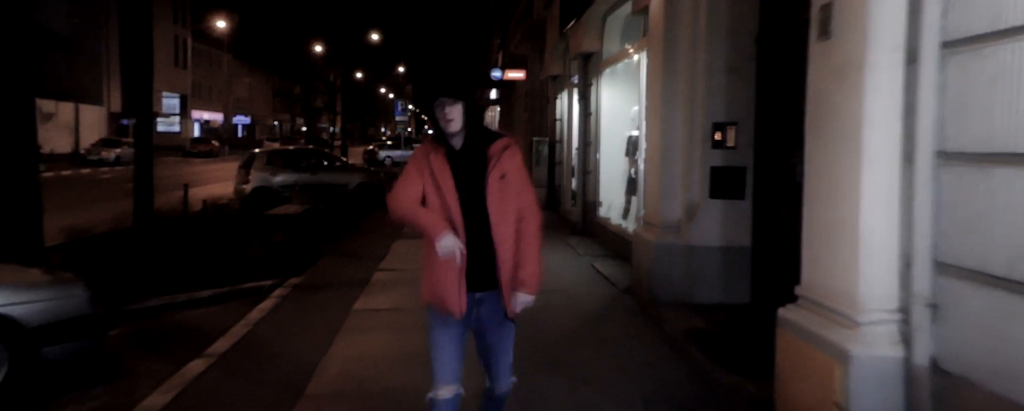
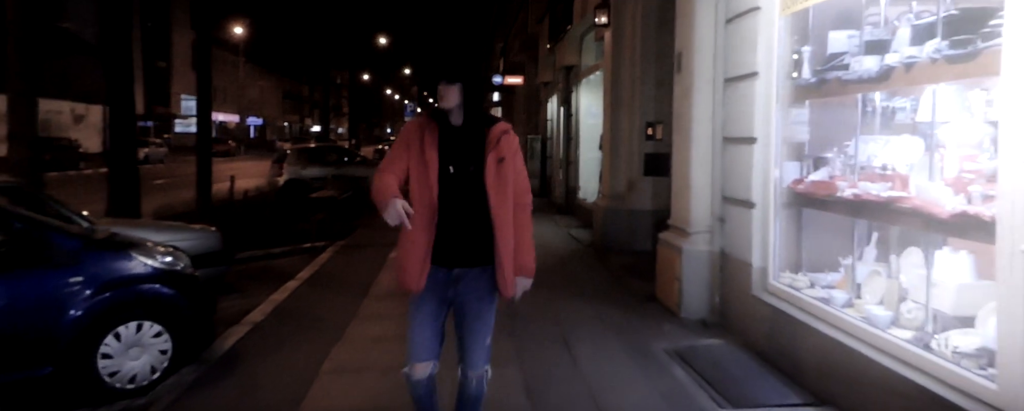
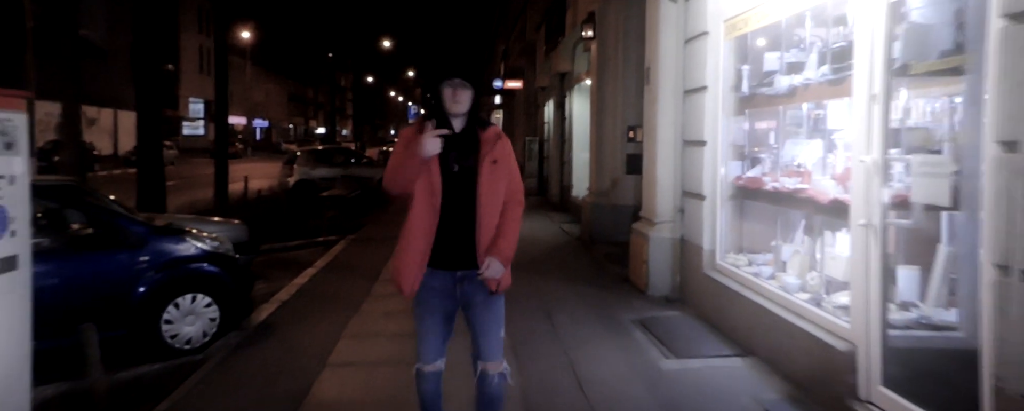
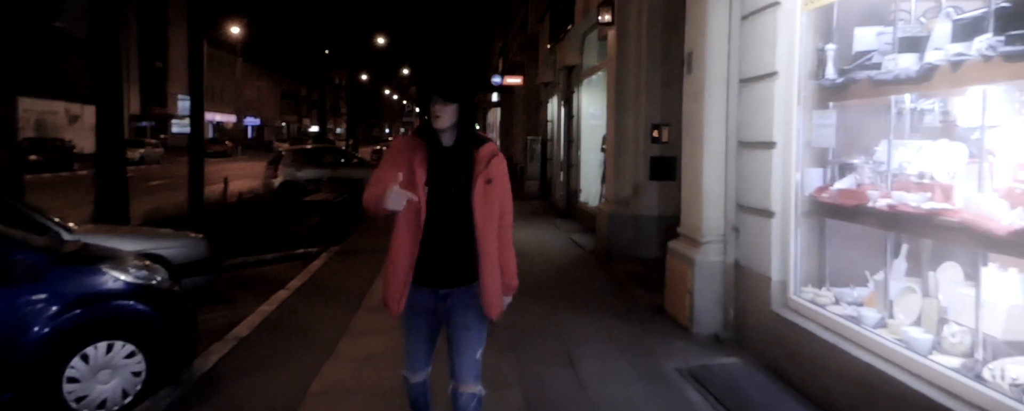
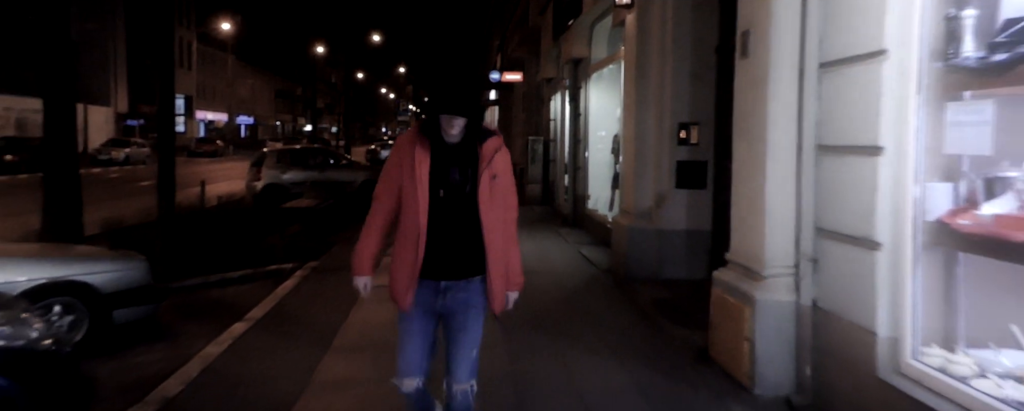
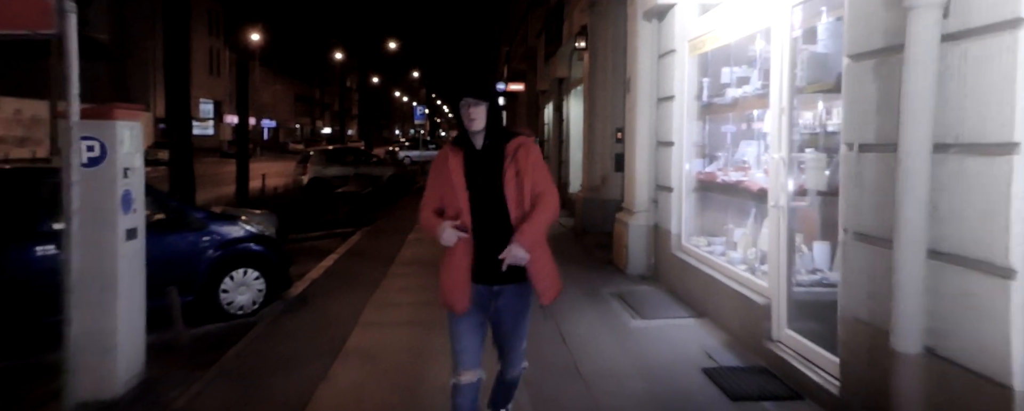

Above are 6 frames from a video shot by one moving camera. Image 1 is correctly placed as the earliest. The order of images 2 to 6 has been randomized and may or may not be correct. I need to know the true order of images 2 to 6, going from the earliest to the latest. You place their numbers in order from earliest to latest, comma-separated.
5, 4, 2, 3, 6
